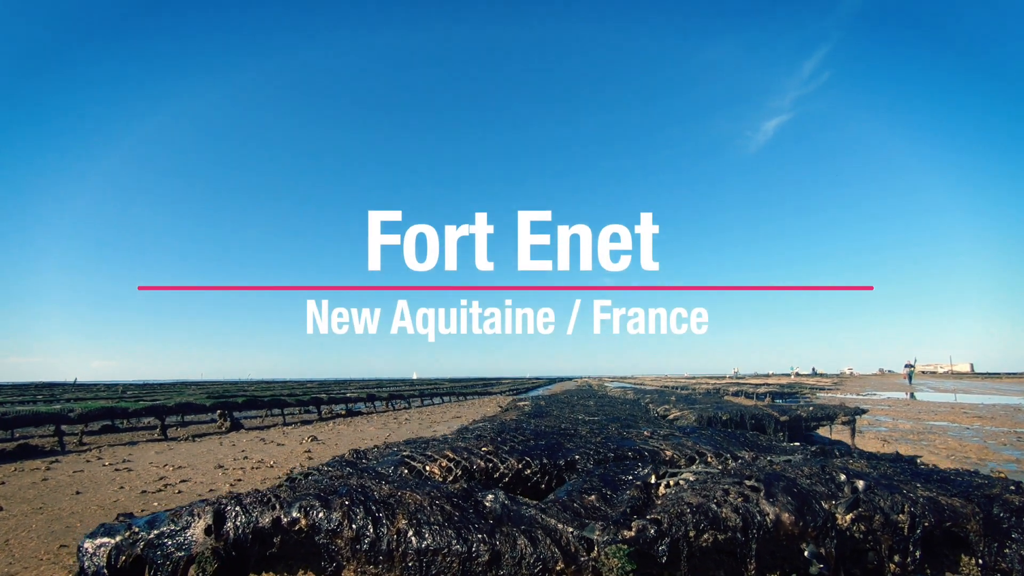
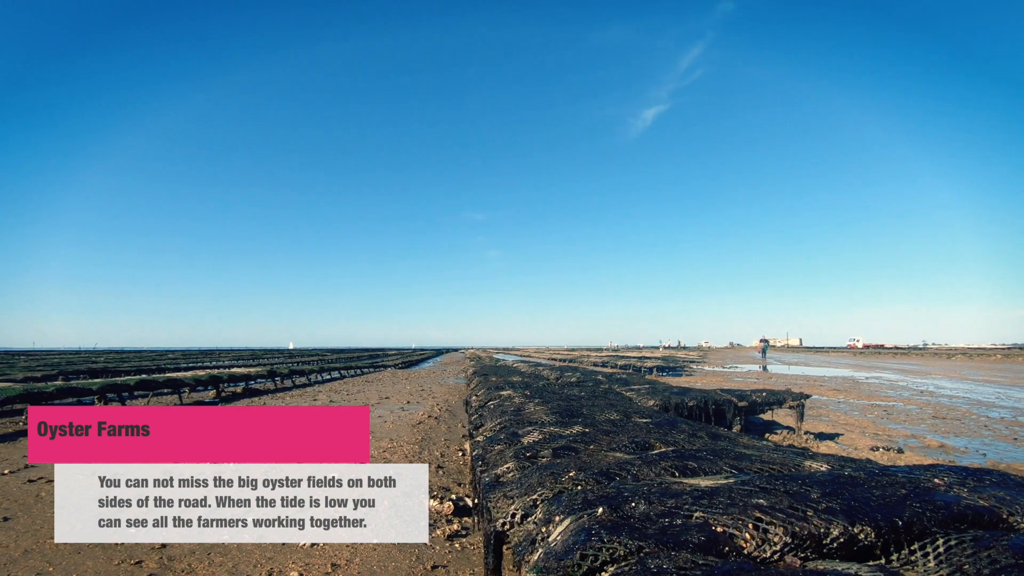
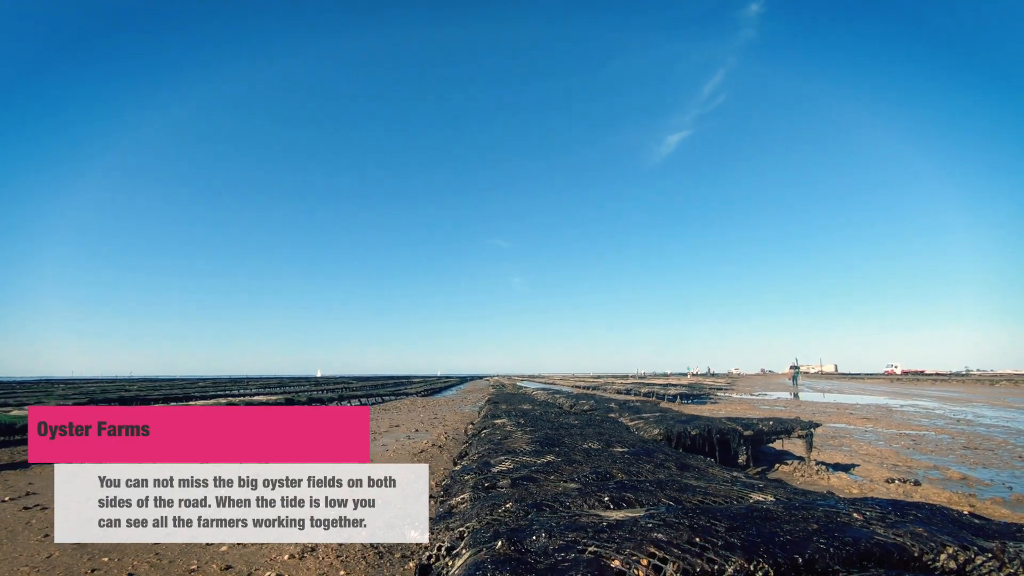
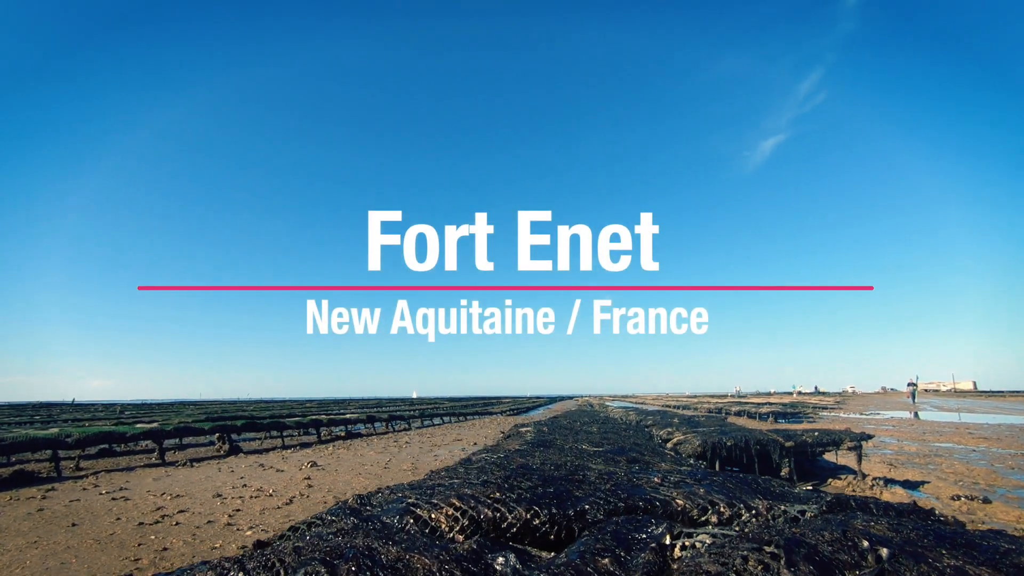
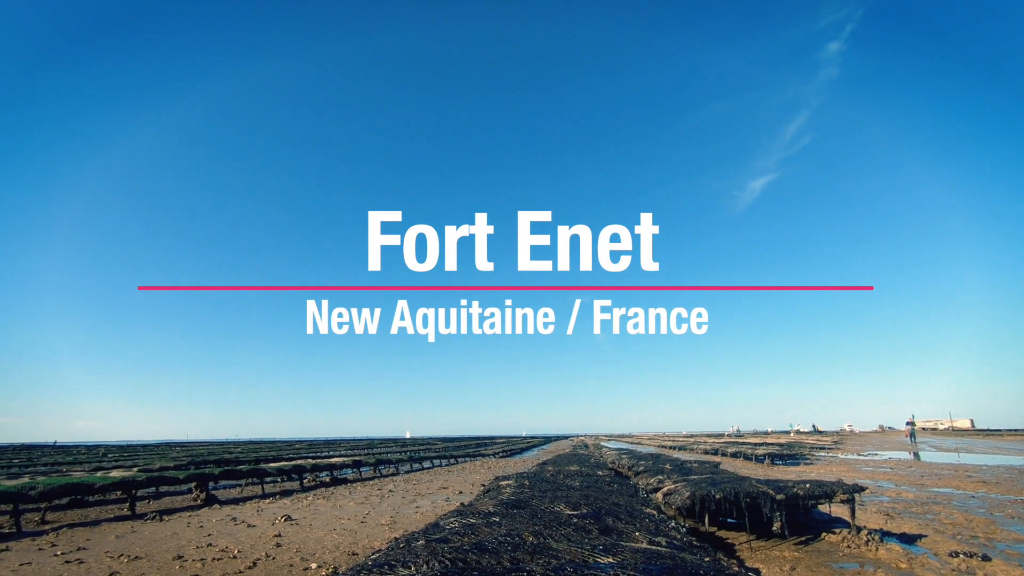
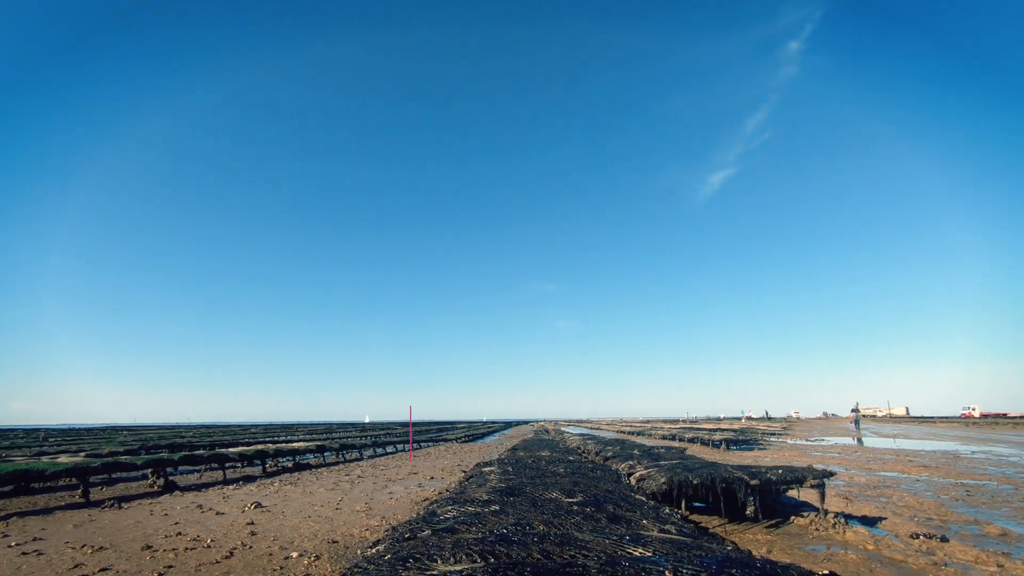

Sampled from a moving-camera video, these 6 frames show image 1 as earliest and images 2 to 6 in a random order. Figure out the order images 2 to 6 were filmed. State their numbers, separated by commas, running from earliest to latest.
4, 5, 6, 3, 2
